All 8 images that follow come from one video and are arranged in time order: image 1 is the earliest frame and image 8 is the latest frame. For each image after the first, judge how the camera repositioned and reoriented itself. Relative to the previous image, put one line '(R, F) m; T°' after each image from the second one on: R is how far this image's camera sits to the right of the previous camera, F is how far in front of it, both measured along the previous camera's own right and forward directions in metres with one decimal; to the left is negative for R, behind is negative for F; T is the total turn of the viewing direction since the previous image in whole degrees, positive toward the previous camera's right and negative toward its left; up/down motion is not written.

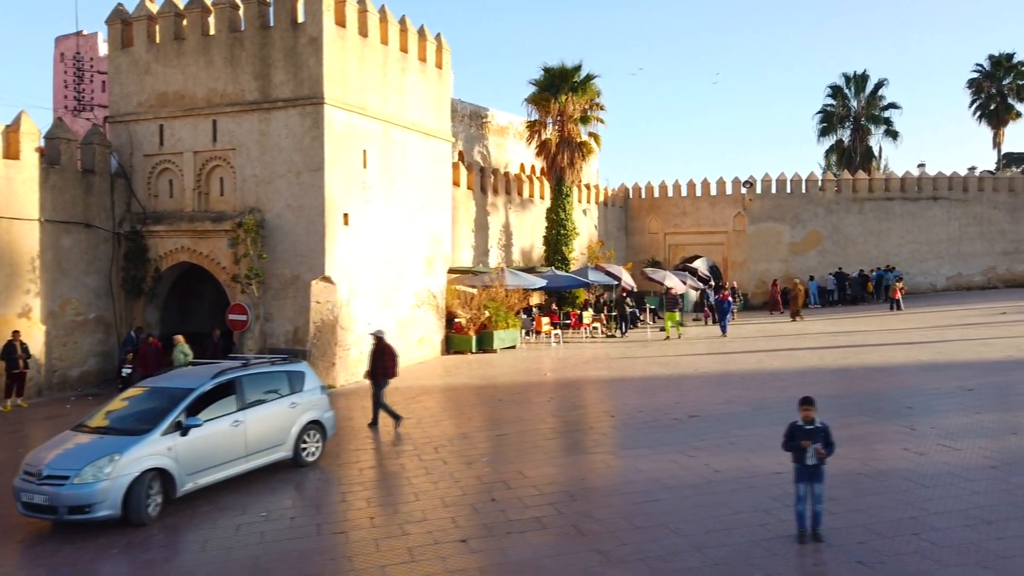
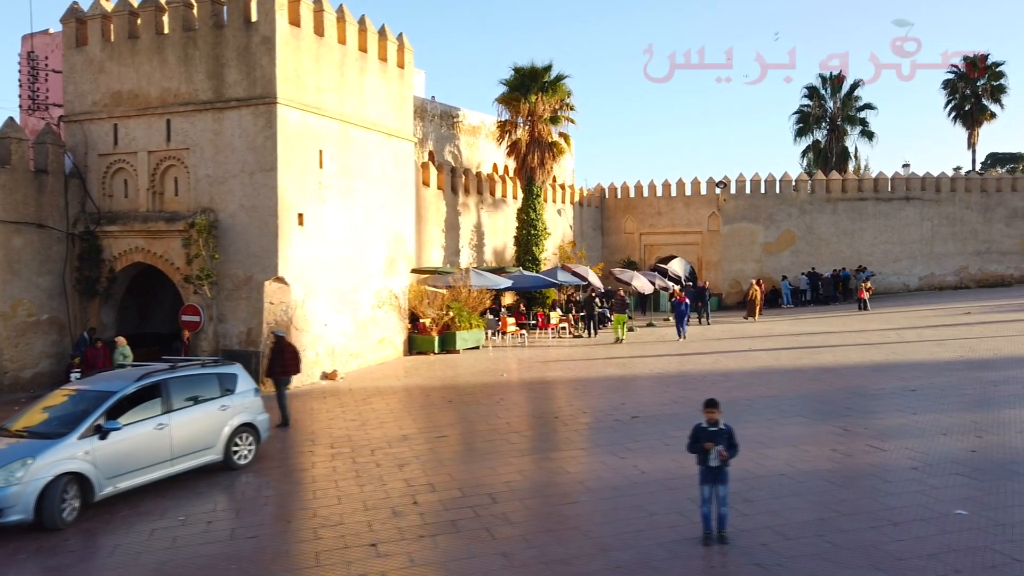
(+0.5, 0.0) m; +1°
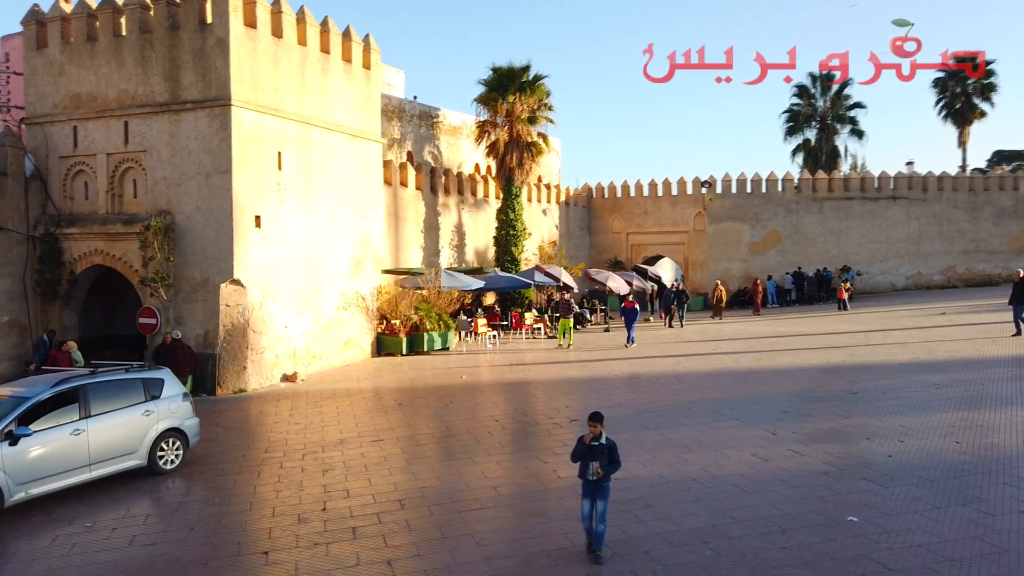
(+0.8, 0.0) m; 0°
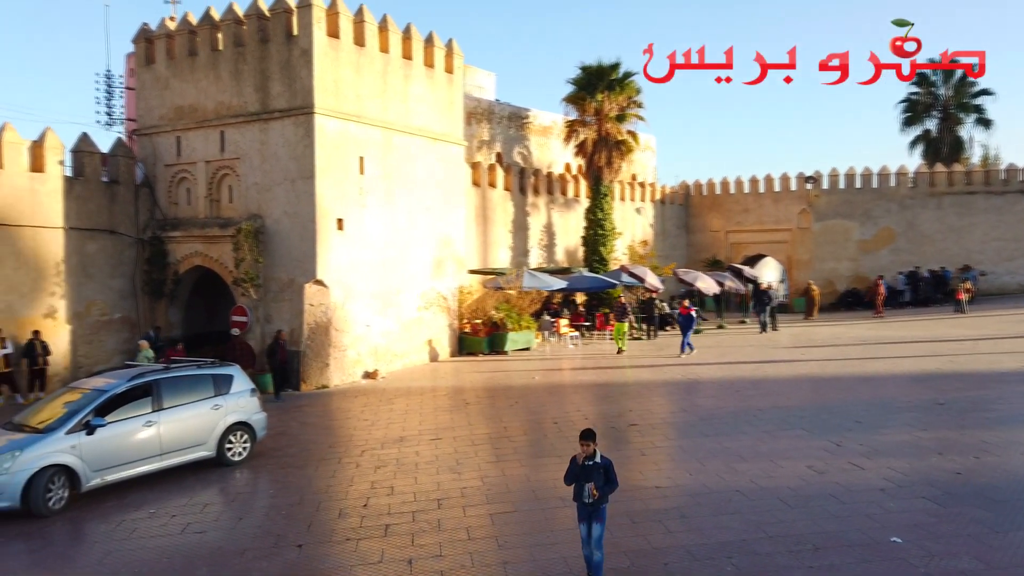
(+0.6, 0.0) m; -8°
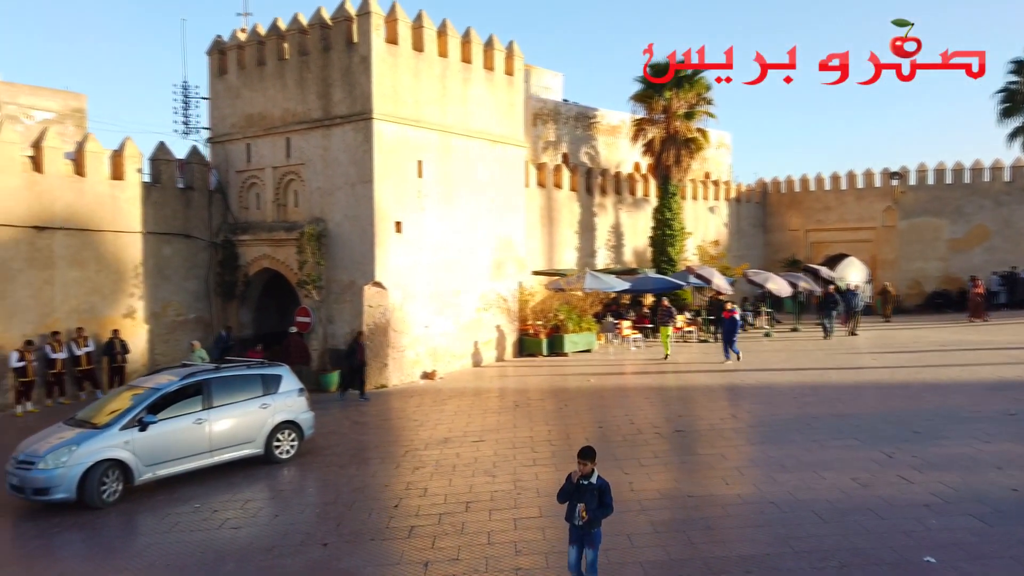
(+0.4, 0.0) m; -6°
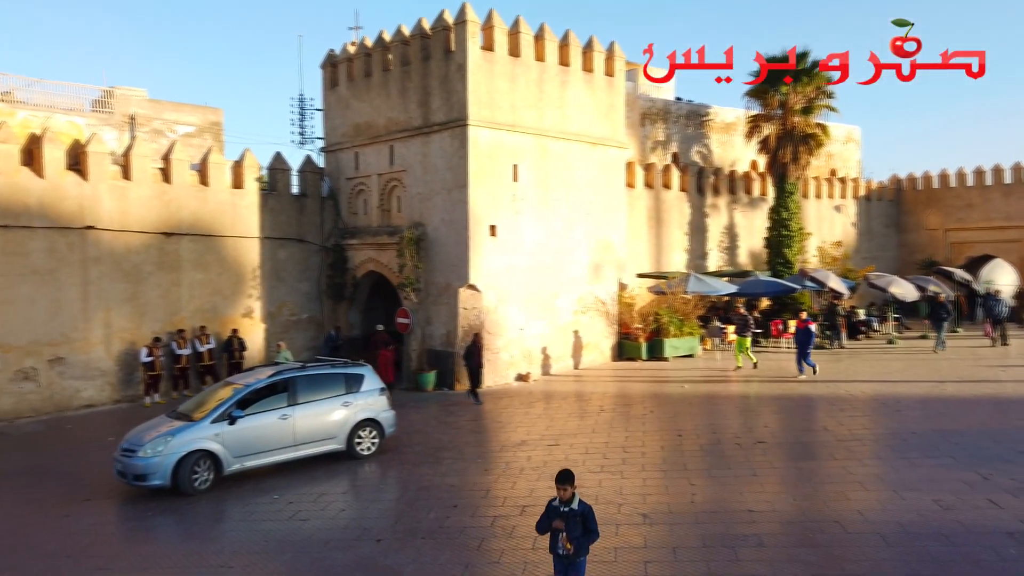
(+0.6, 0.0) m; -9°
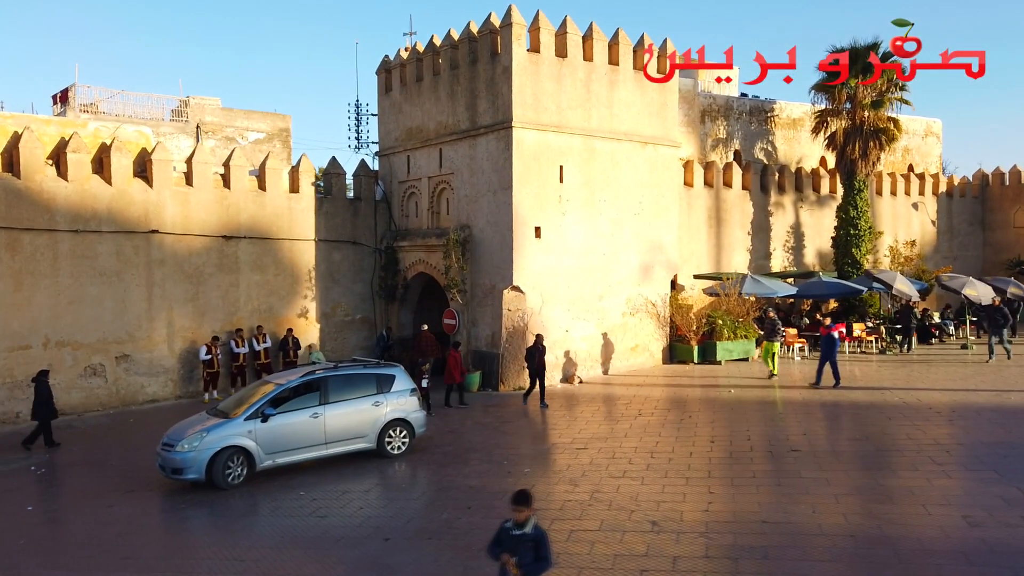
(+0.5, 0.0) m; -5°
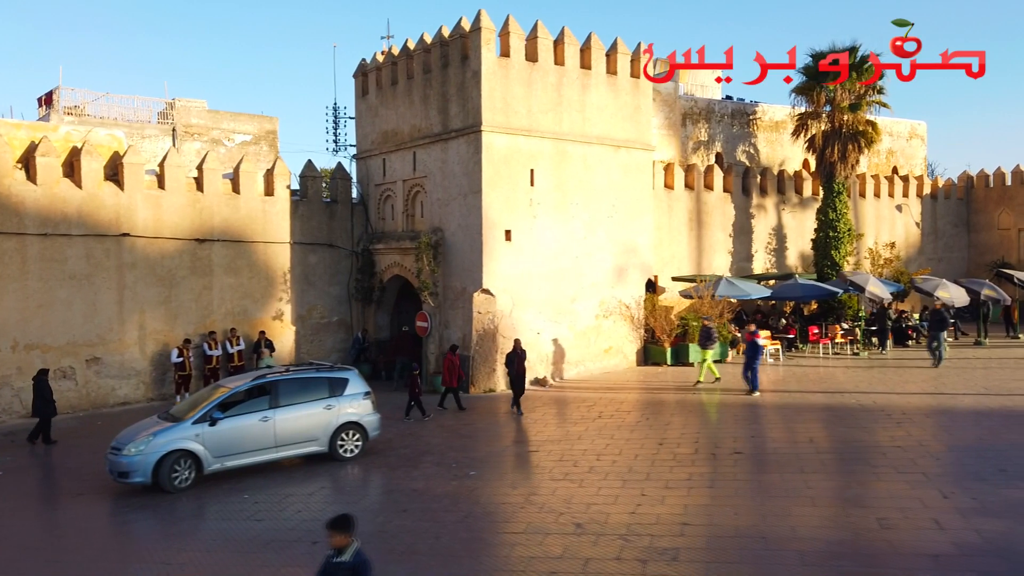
(+0.6, -0.1) m; 0°
